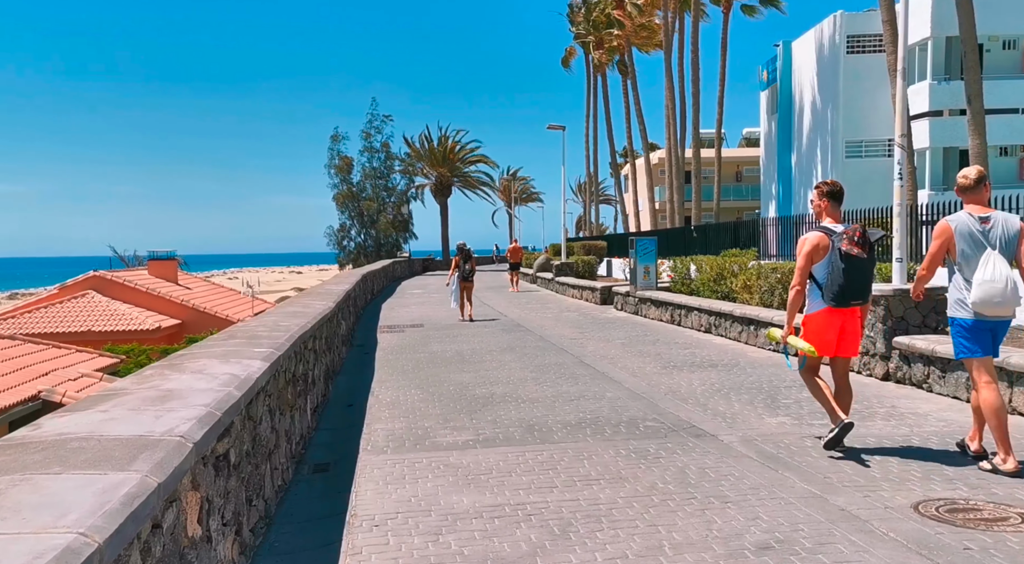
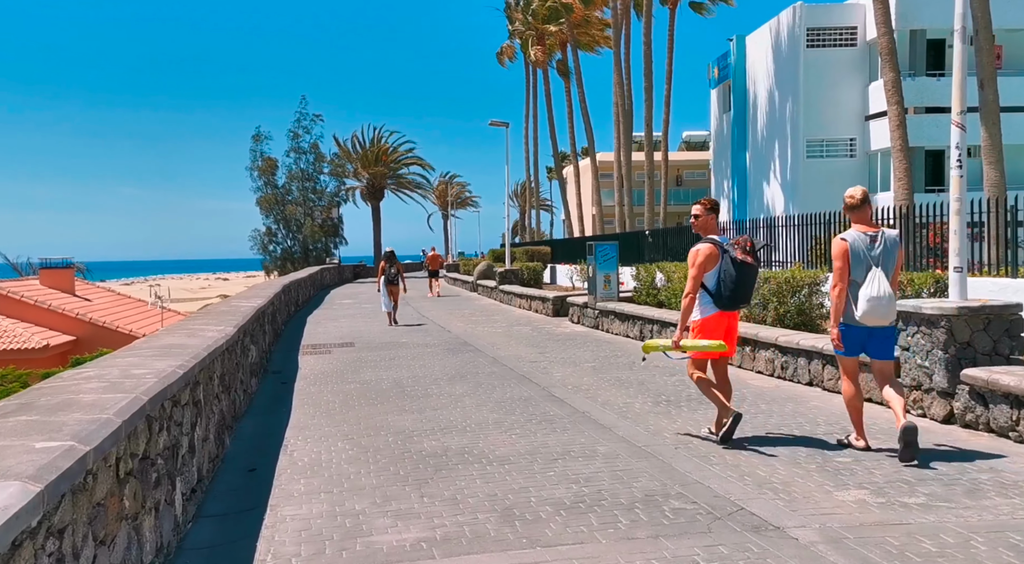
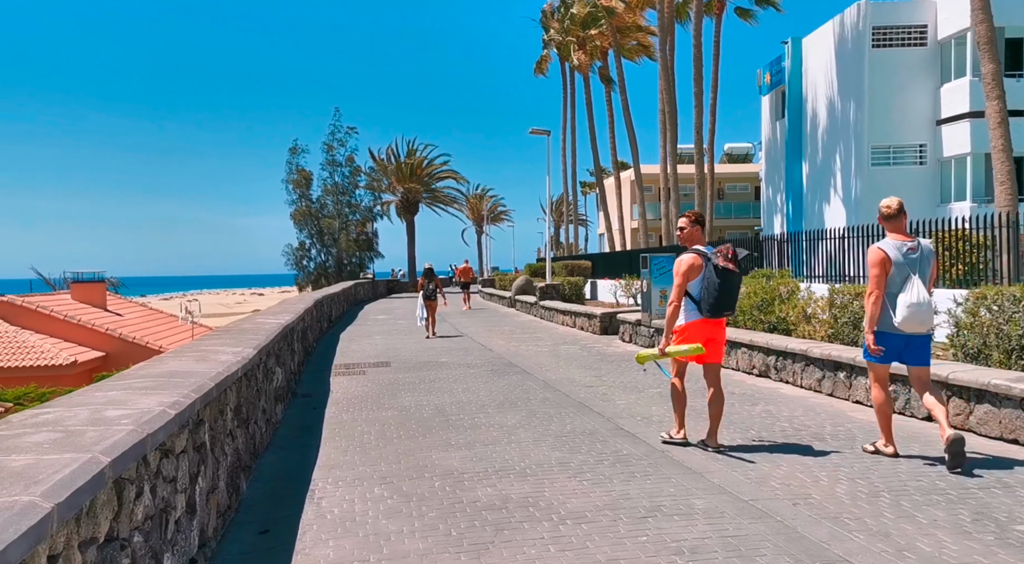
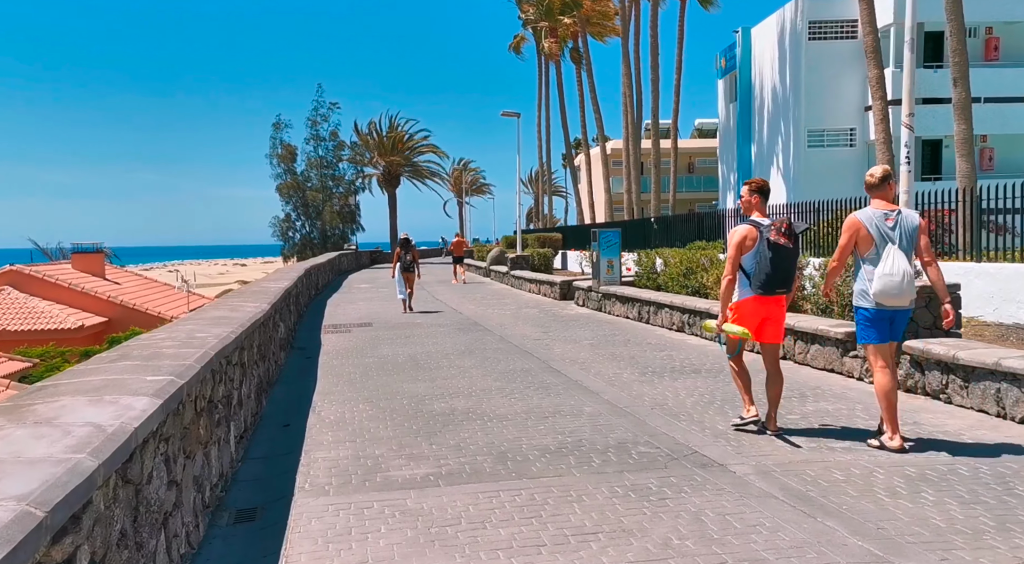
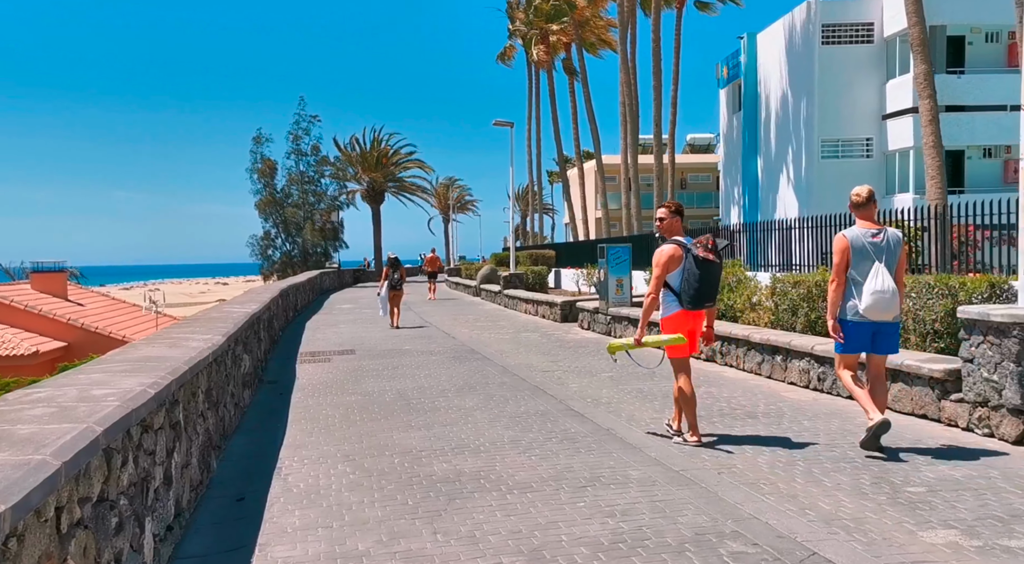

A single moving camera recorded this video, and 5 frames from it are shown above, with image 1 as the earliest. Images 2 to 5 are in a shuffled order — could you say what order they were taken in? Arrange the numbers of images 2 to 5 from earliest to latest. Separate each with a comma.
4, 2, 5, 3
